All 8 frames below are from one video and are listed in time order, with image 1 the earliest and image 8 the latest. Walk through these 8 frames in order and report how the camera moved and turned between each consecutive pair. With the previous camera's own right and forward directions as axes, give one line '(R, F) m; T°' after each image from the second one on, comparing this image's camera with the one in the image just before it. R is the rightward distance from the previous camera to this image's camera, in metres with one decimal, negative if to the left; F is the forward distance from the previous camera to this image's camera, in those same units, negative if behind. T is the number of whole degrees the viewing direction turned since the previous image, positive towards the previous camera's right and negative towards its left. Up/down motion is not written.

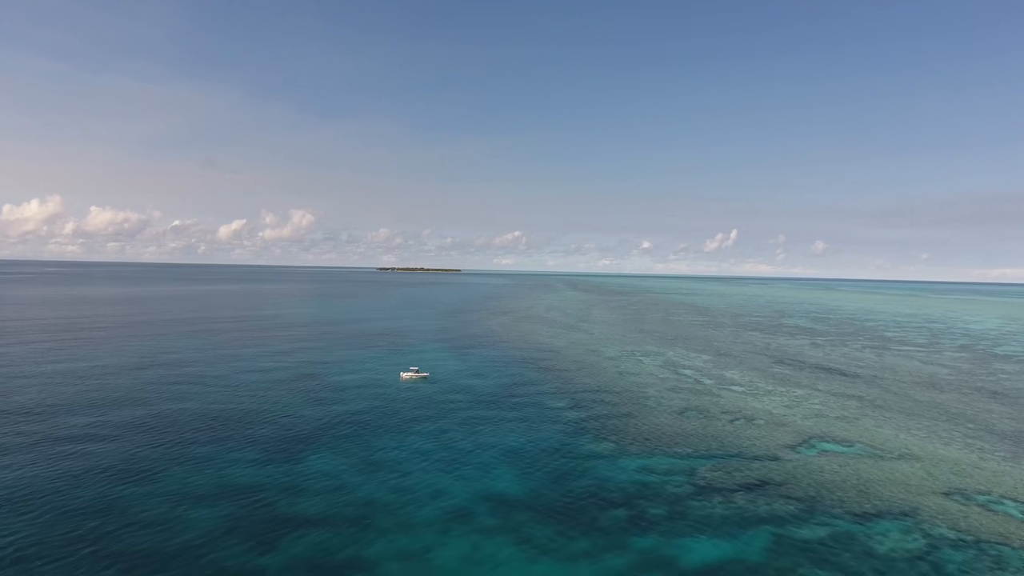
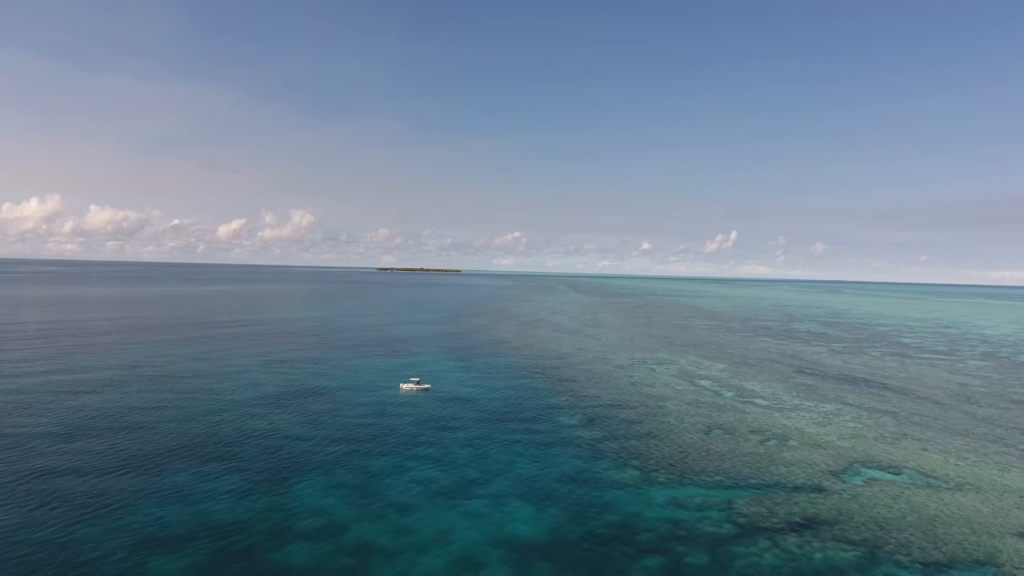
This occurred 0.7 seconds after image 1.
(-0.4, +2.7) m; 0°
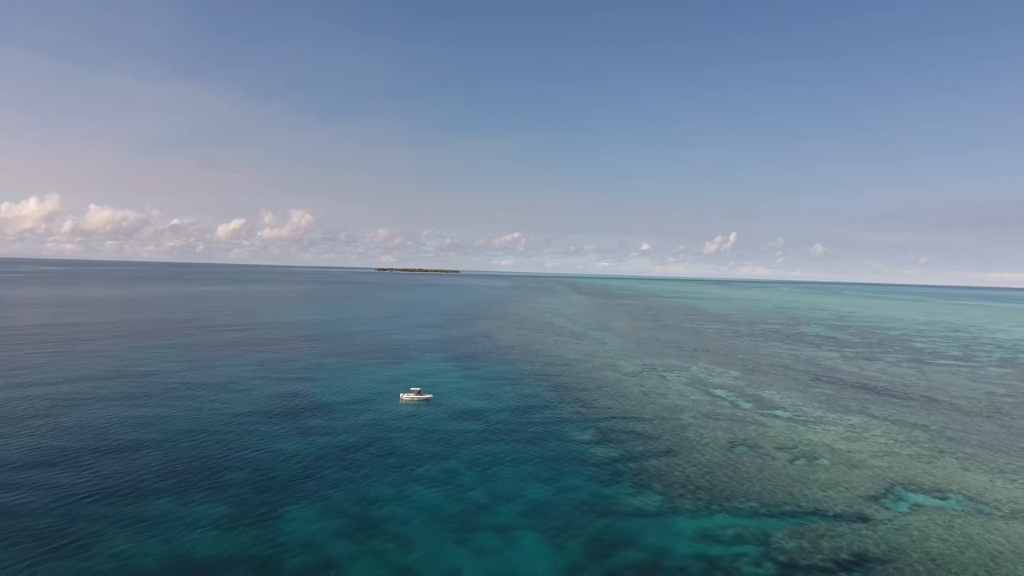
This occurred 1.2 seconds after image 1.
(-0.3, +2.1) m; 0°
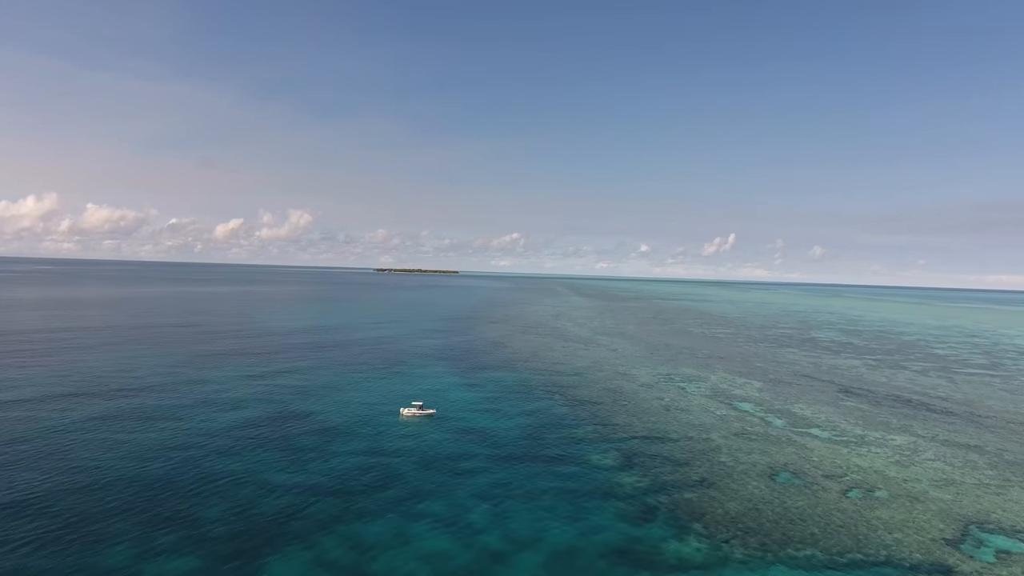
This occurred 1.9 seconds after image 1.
(-0.5, +3.1) m; 0°
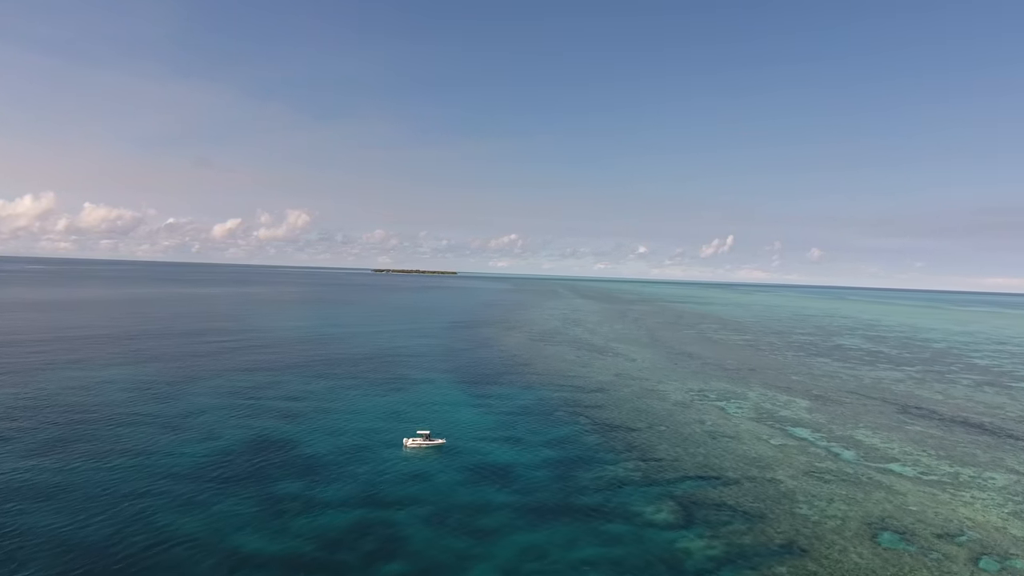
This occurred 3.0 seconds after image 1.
(-0.9, +5.1) m; 0°
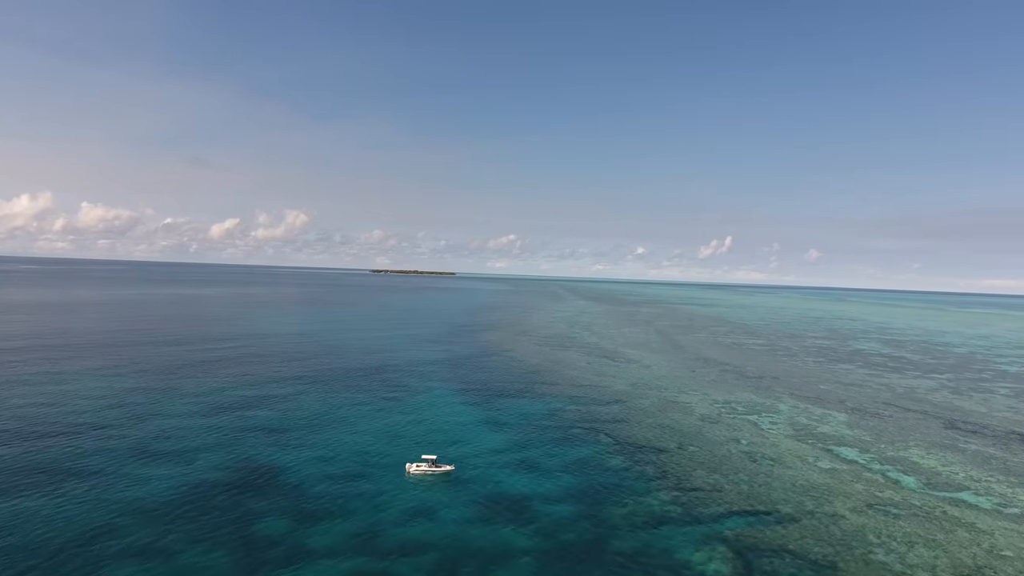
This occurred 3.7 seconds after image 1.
(-0.5, +3.4) m; 0°
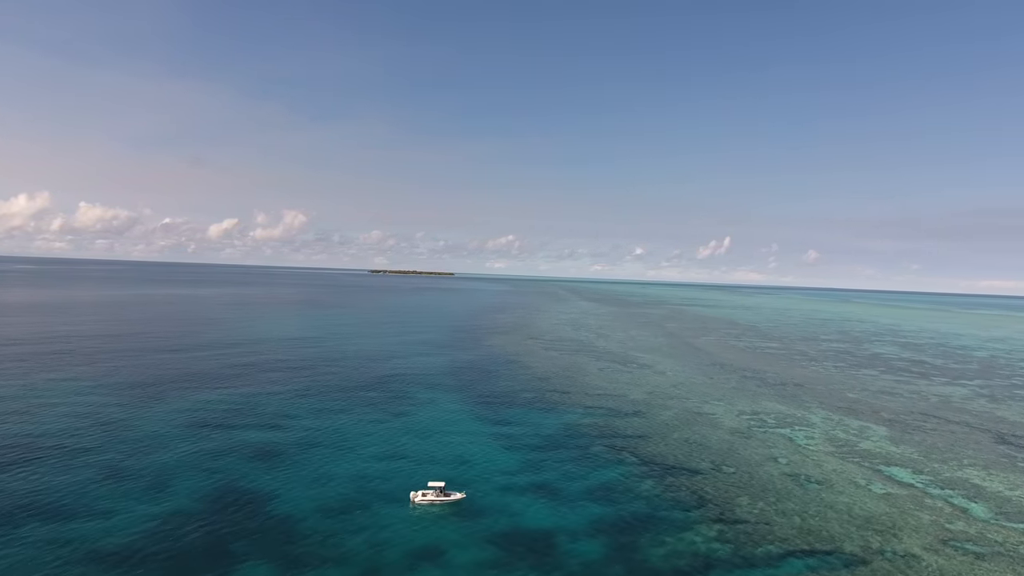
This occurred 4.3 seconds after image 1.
(-0.5, +3.0) m; 0°
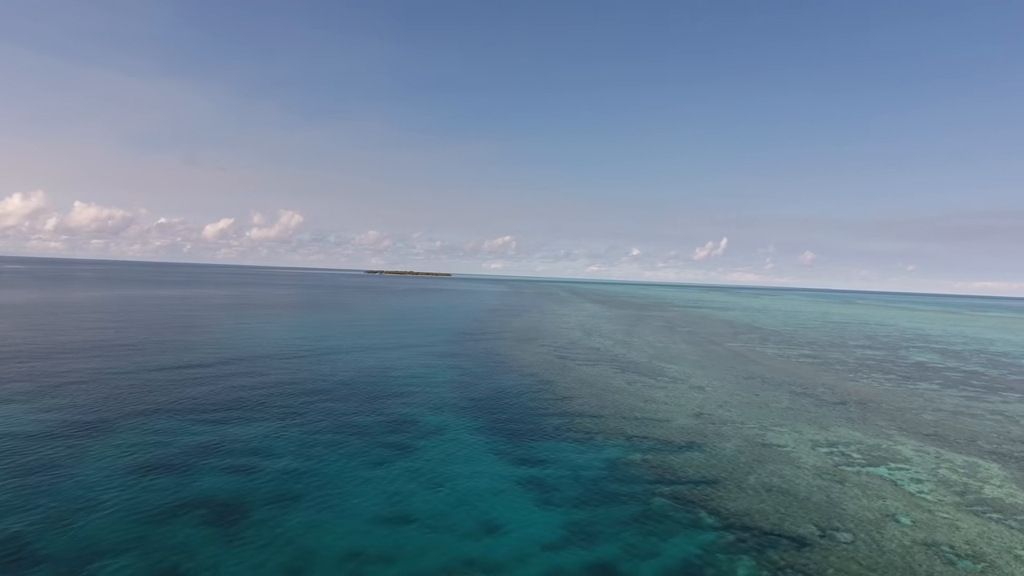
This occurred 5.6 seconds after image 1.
(-1.1, +6.5) m; 0°
